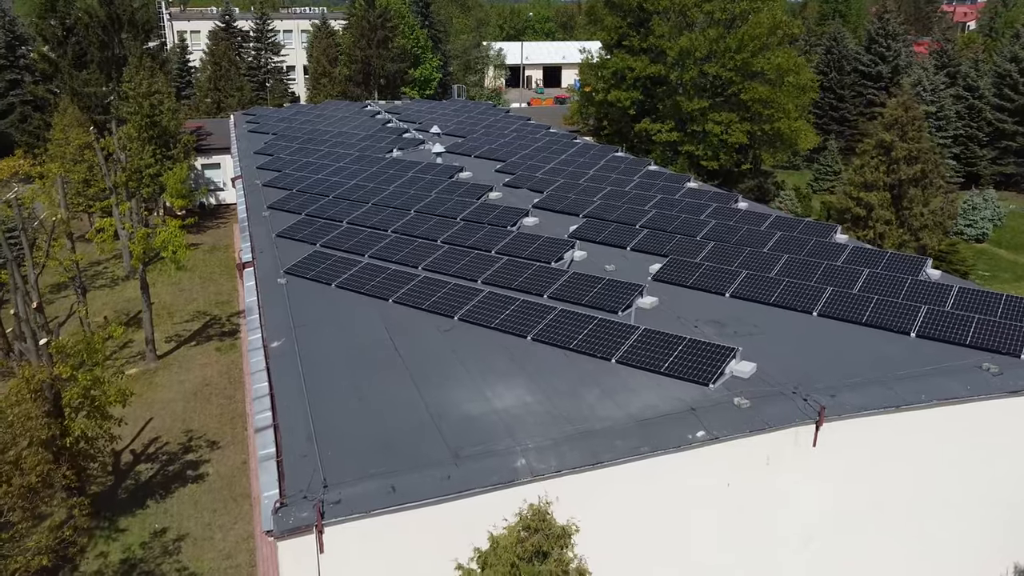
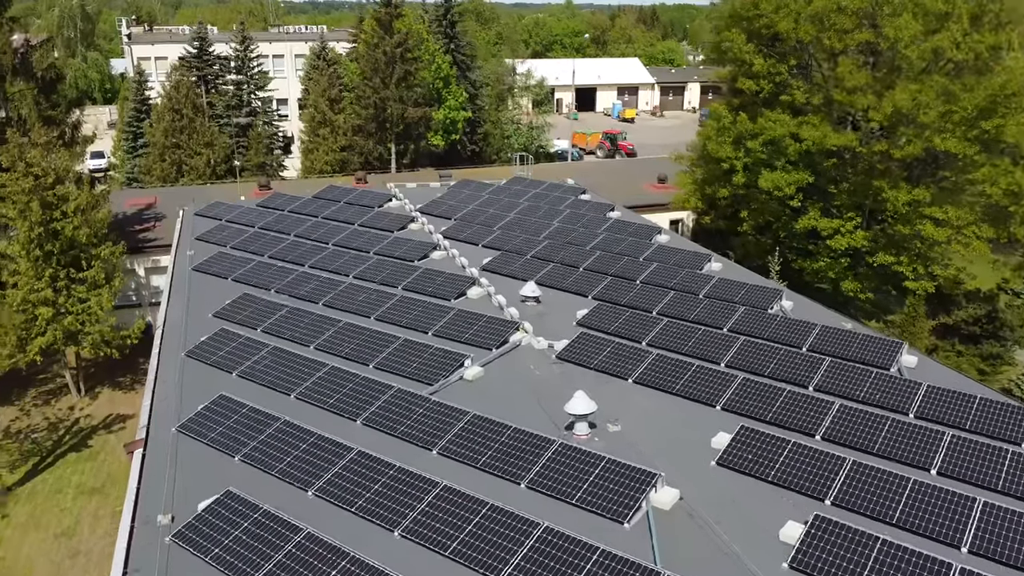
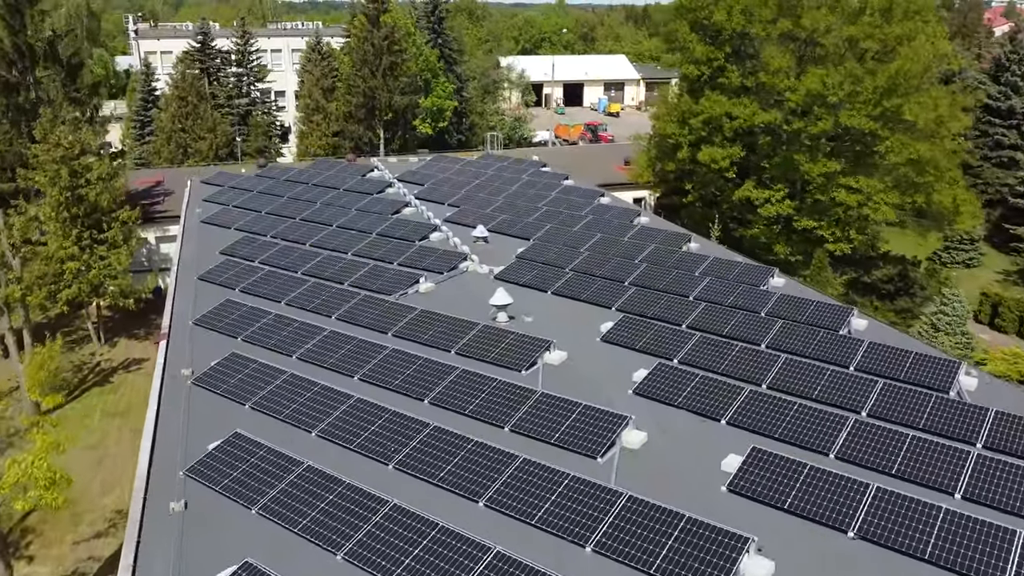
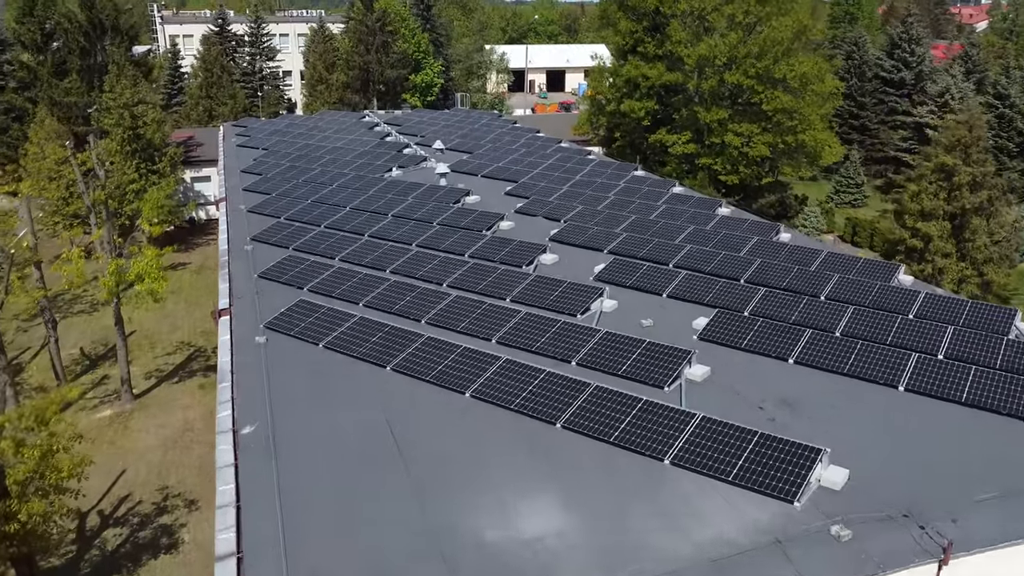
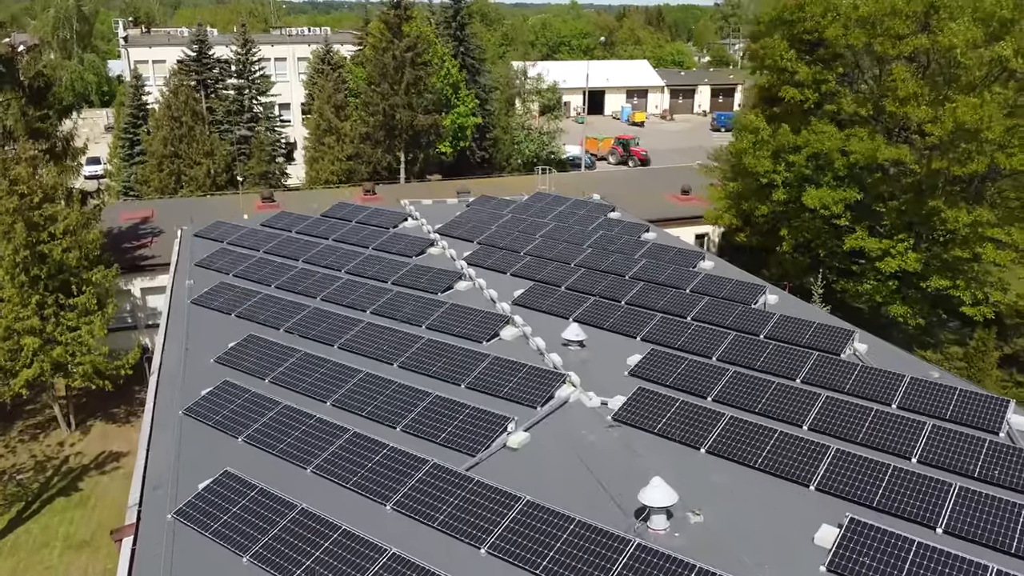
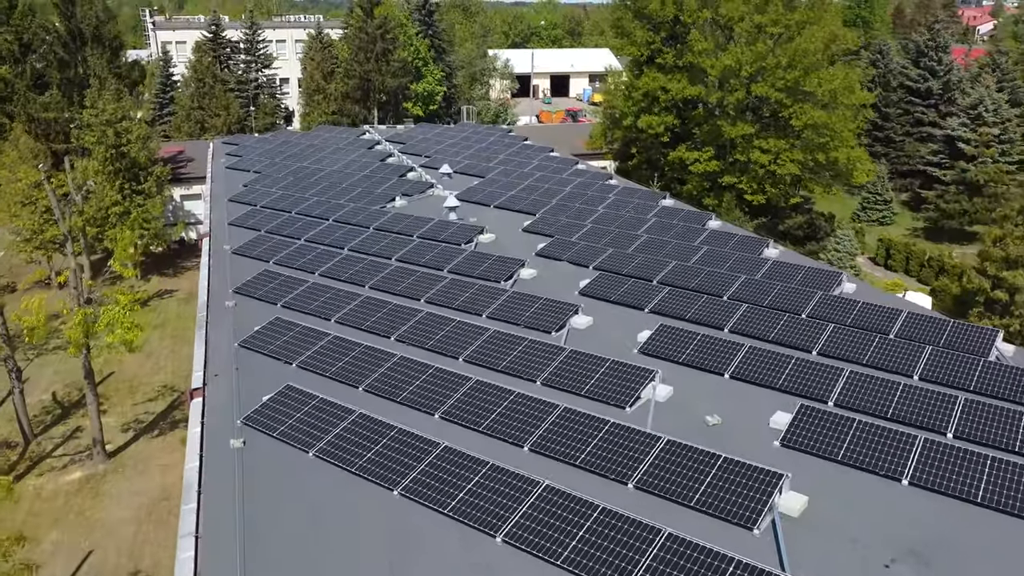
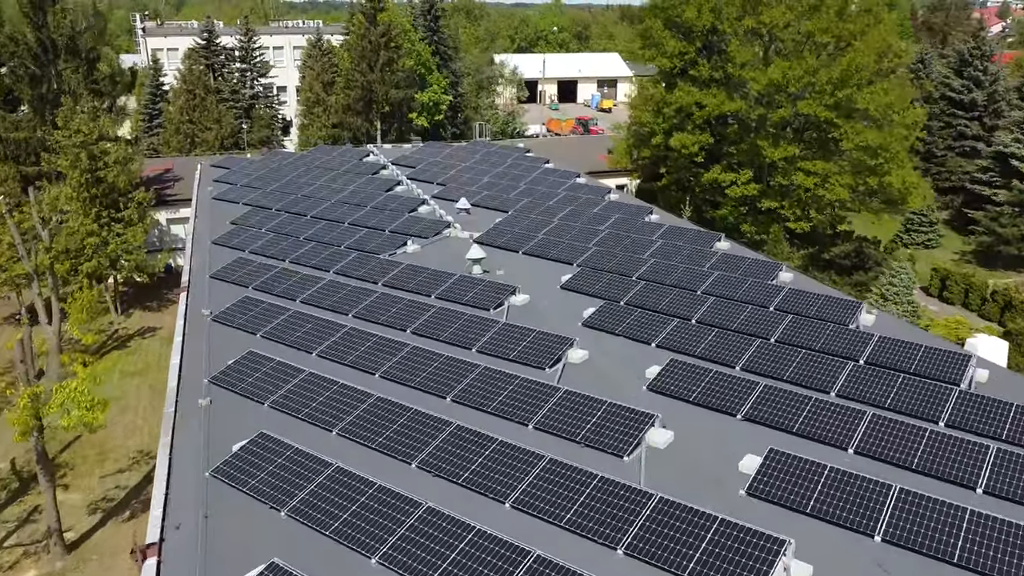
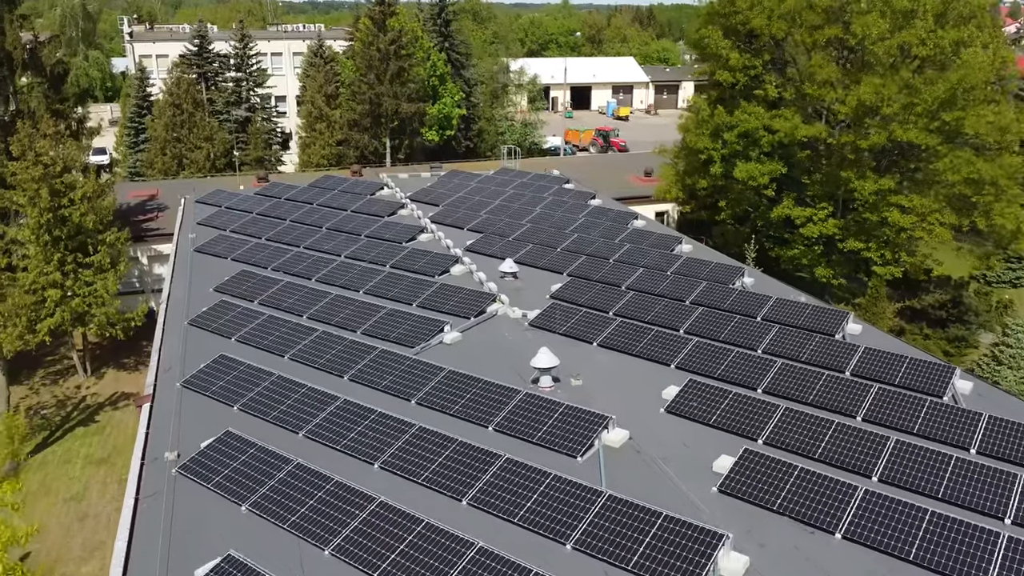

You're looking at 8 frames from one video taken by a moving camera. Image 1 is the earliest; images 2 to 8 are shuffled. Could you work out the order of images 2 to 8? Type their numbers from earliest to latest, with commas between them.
4, 6, 7, 3, 8, 2, 5
